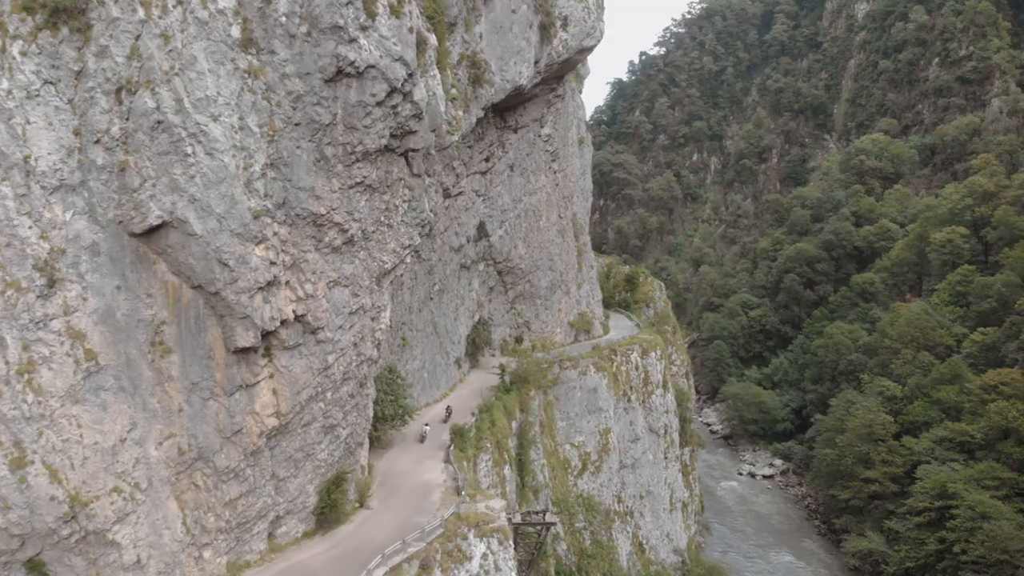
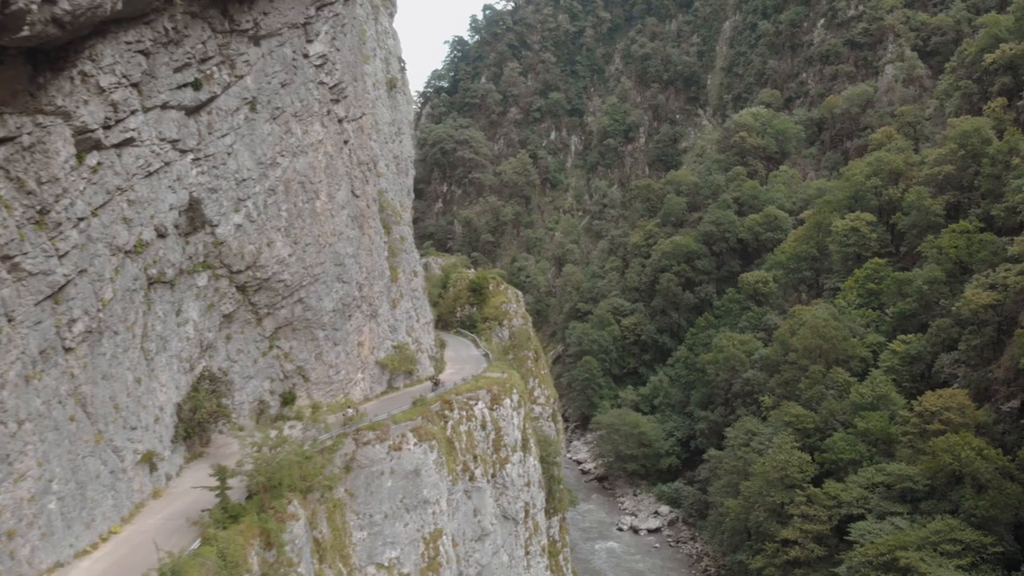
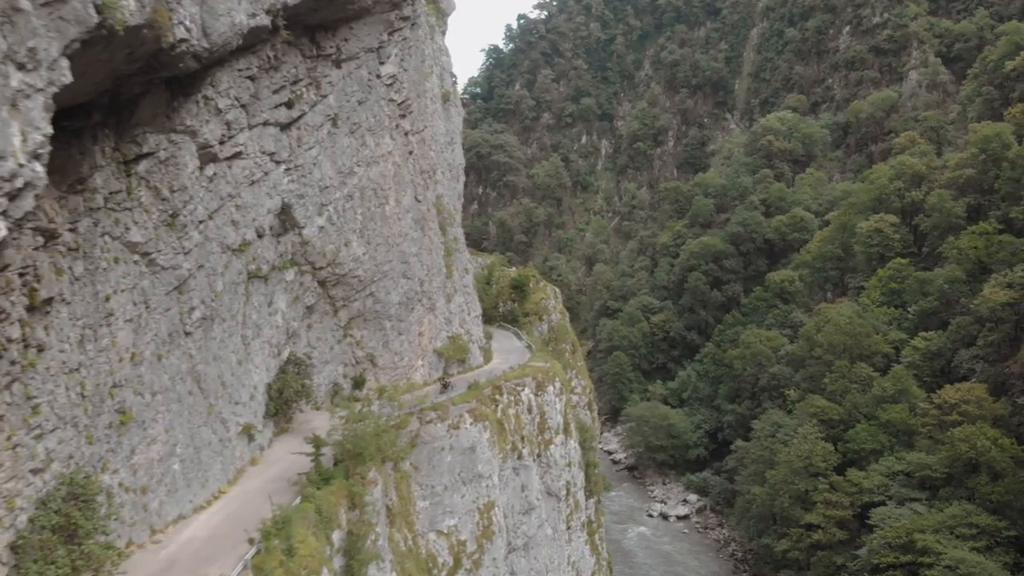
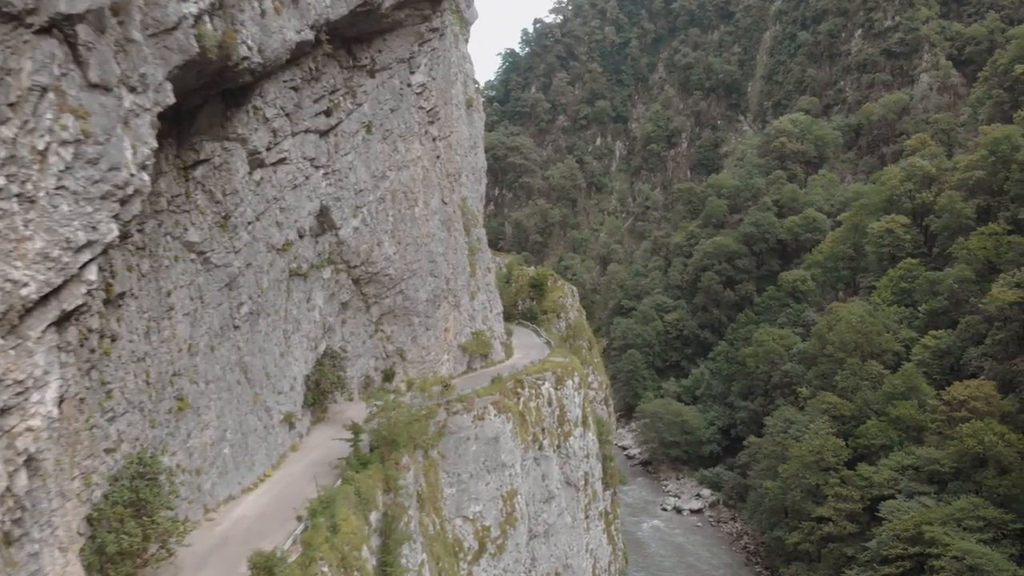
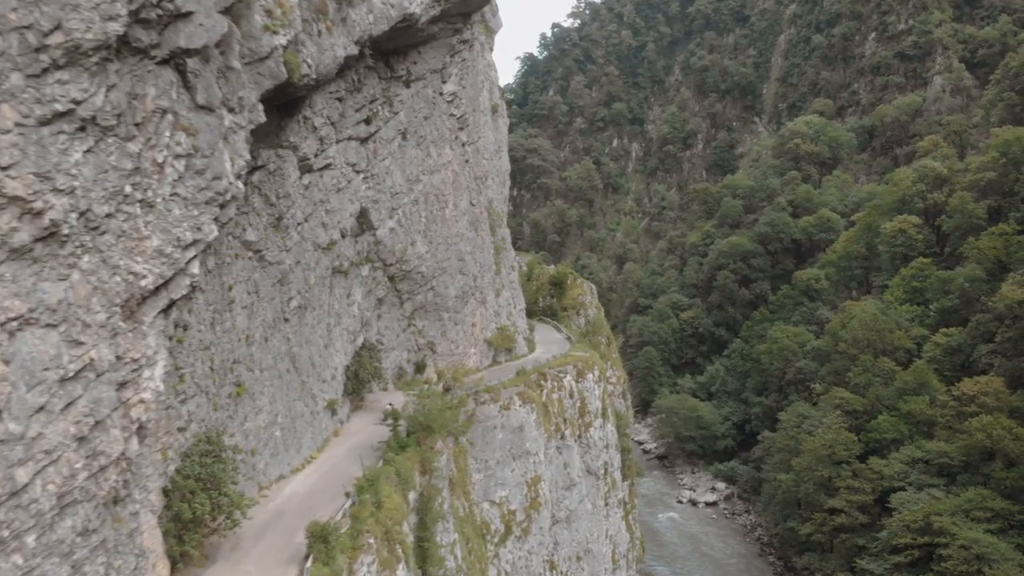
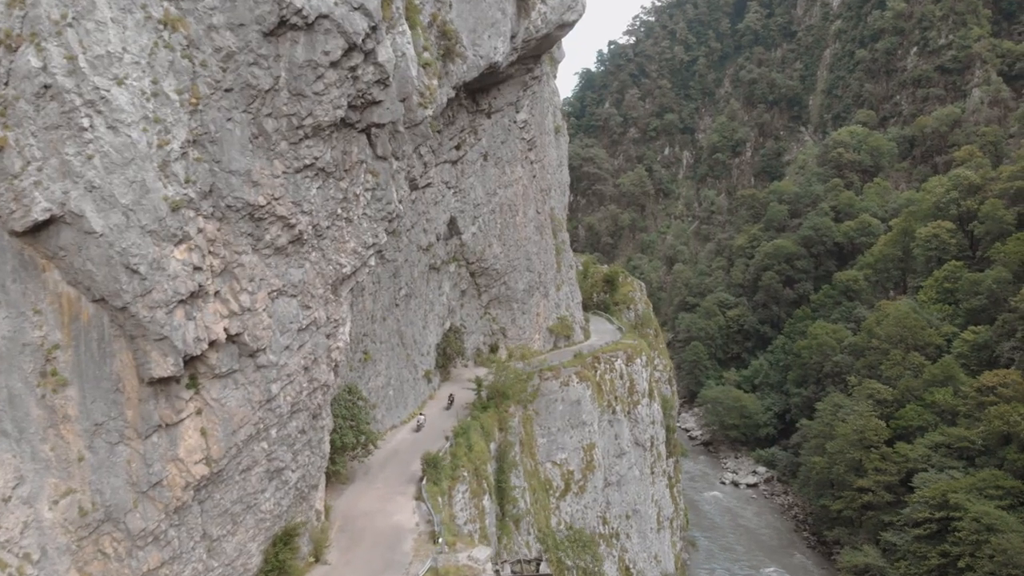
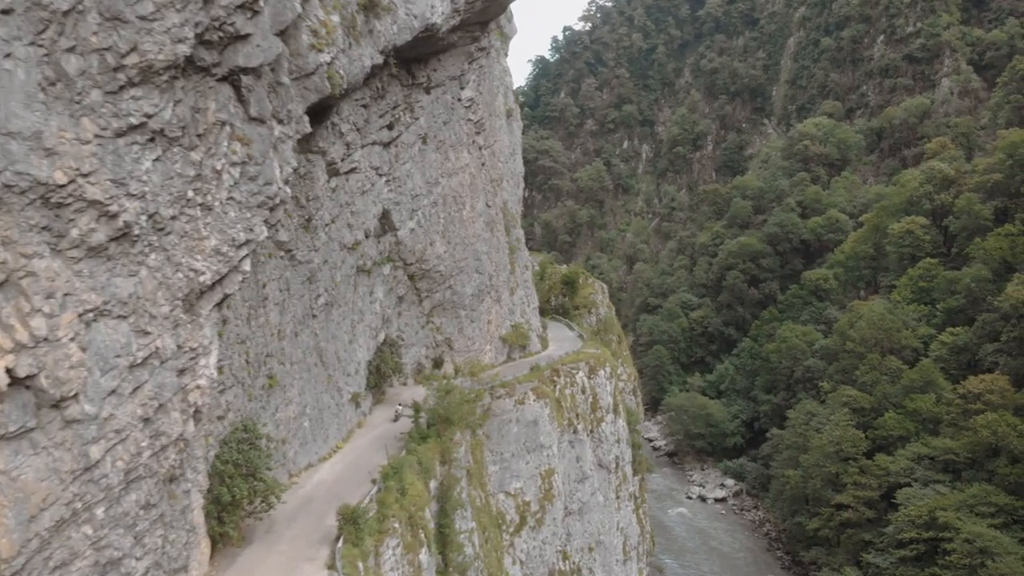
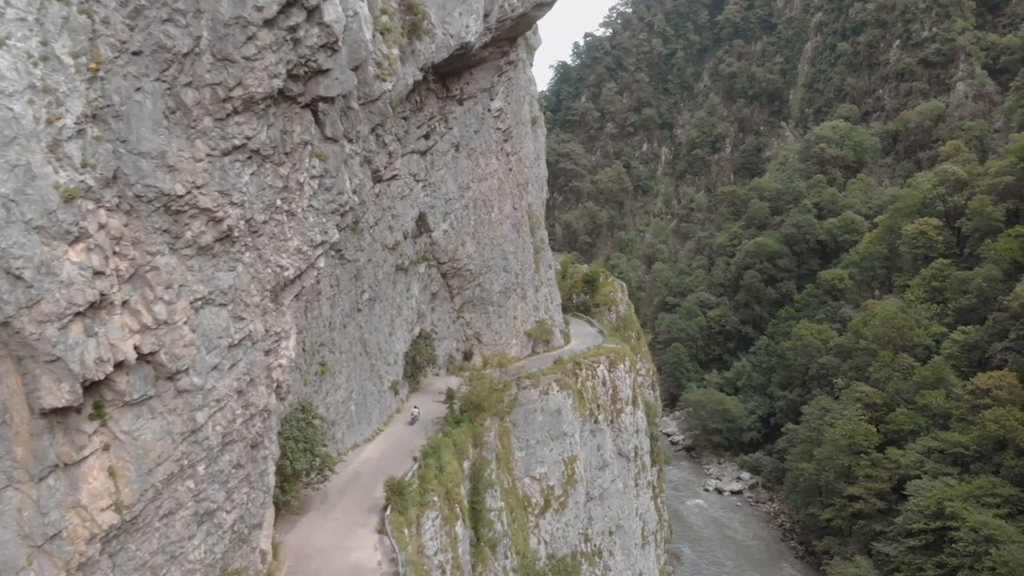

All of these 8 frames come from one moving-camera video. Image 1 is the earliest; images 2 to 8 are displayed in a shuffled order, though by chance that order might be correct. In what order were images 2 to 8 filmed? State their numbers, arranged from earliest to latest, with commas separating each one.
6, 8, 7, 5, 4, 3, 2
